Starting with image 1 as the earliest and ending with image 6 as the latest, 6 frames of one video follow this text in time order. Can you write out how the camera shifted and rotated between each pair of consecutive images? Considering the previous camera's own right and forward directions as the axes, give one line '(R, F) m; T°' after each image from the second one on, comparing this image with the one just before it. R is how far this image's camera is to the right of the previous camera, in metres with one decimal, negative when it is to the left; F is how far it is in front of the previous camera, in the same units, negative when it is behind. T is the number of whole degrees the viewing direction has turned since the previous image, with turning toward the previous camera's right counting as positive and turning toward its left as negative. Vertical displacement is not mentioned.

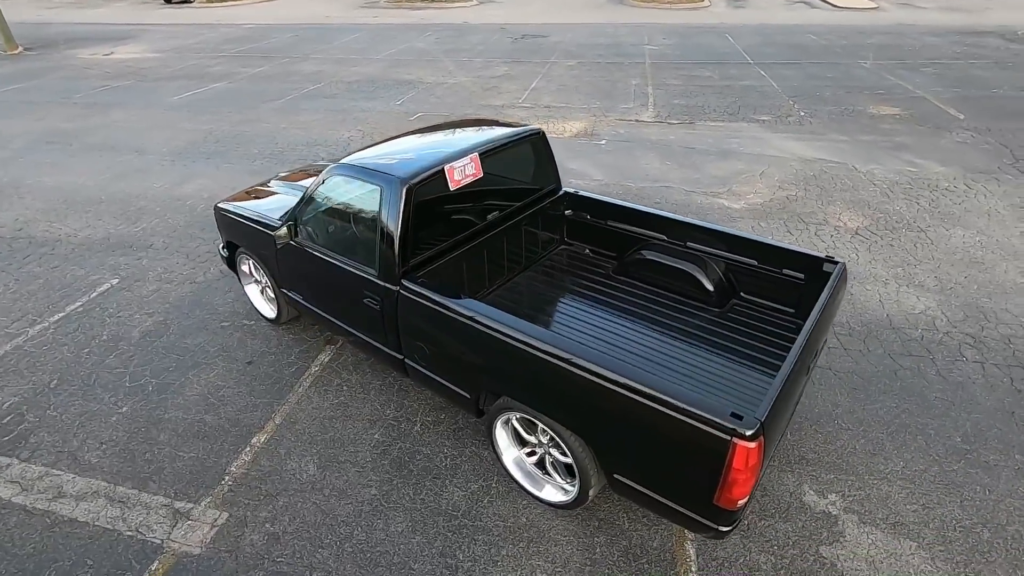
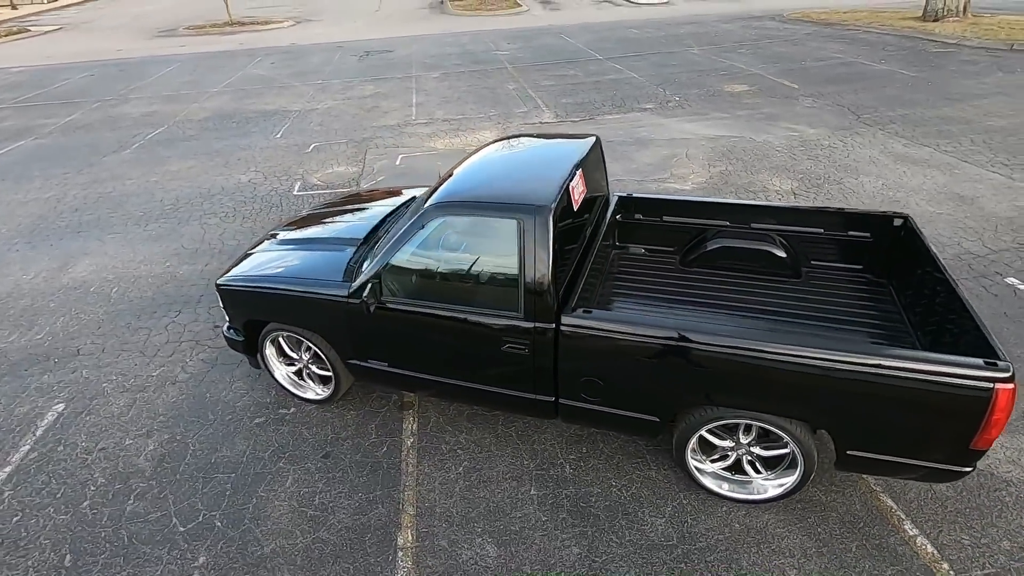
(-1.8, +0.5) m; +16°
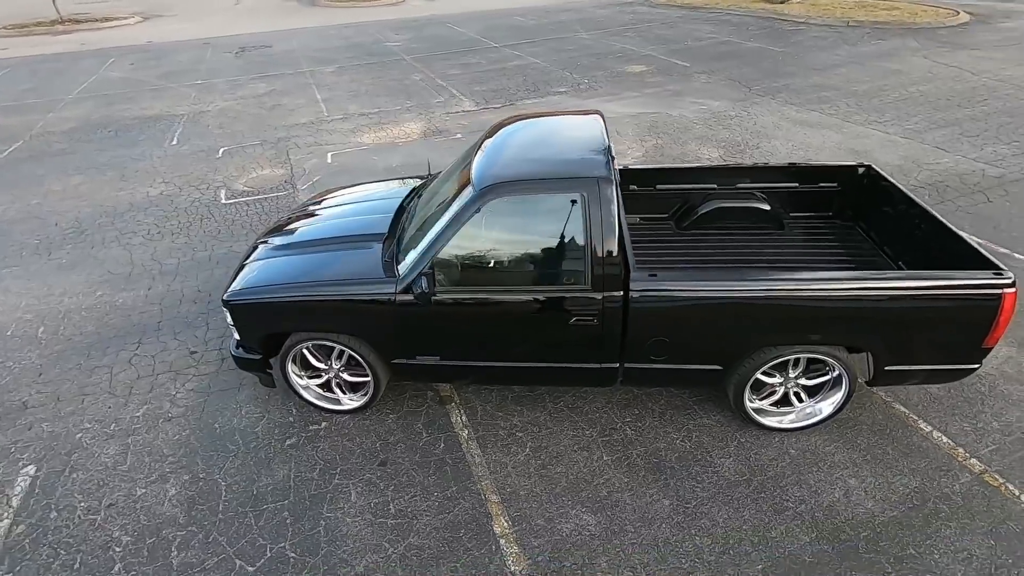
(-1.0, +0.1) m; +11°
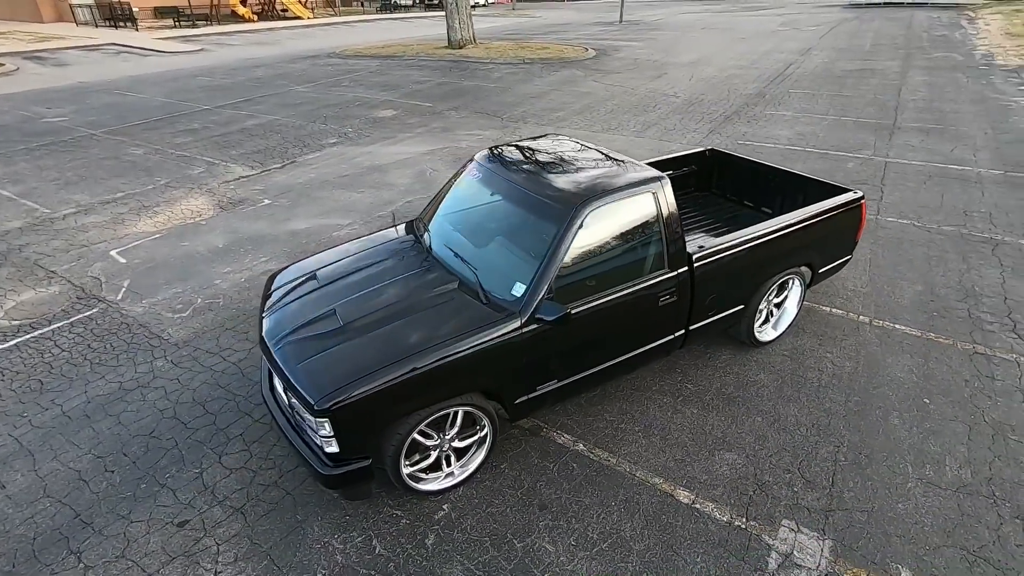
(-2.4, +0.5) m; +30°
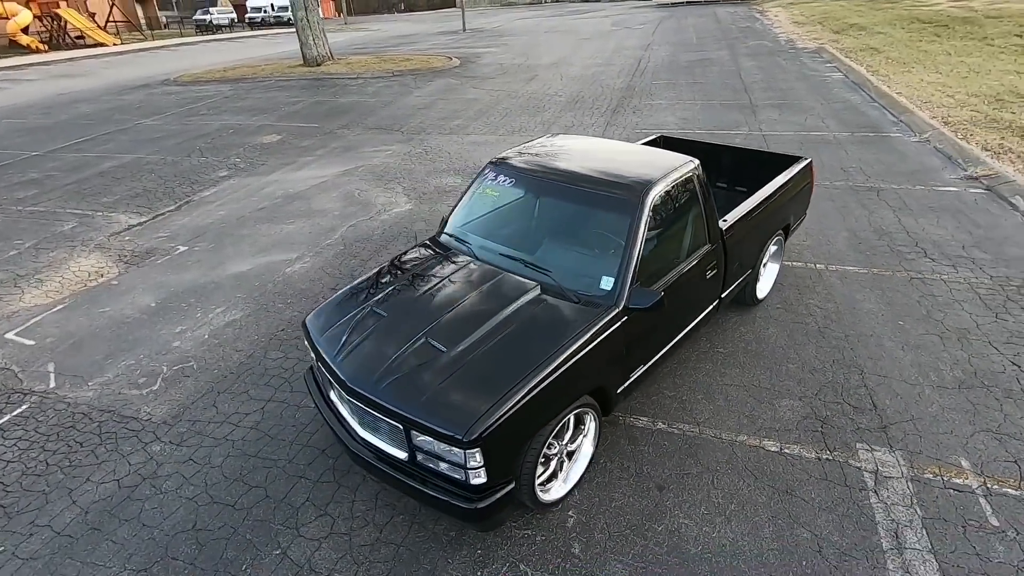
(-1.4, +0.2) m; +14°
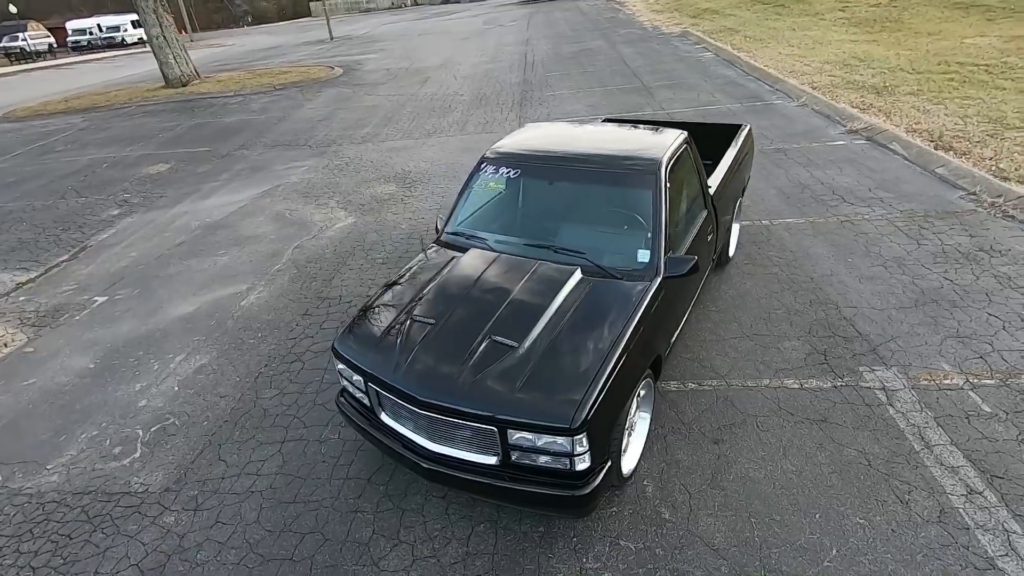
(-0.9, +0.1) m; +11°
